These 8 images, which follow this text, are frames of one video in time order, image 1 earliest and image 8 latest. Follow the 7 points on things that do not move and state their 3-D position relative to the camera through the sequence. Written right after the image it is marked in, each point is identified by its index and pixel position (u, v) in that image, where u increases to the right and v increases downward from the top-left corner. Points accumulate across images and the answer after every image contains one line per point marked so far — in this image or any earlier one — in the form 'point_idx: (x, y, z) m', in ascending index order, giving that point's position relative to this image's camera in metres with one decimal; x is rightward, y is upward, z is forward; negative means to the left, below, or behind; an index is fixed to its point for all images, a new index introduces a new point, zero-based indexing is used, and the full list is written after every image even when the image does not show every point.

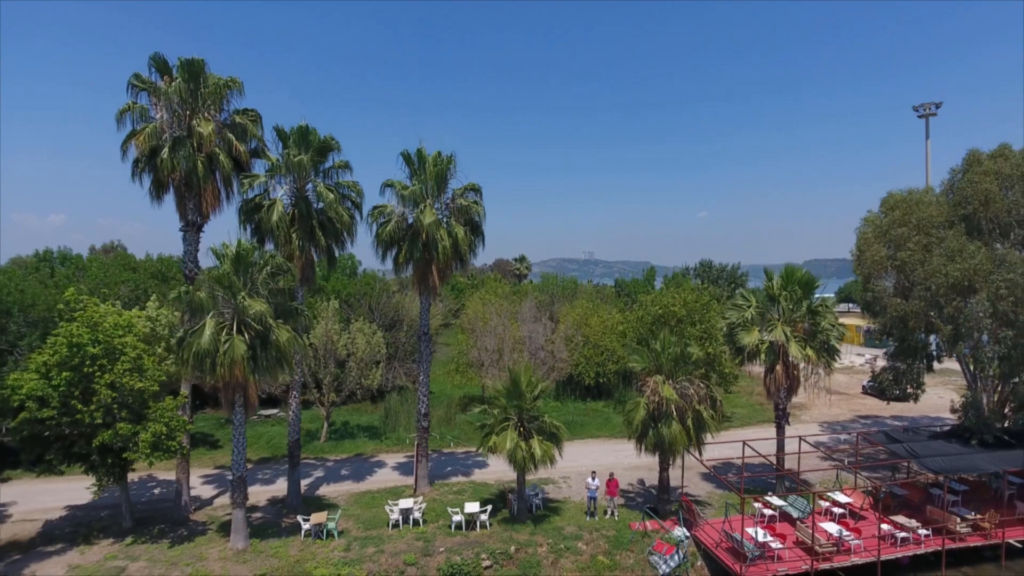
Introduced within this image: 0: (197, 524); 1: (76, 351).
0: (-9.9, -7.4, +17.7) m
1: (-12.2, -1.9, +15.9) m
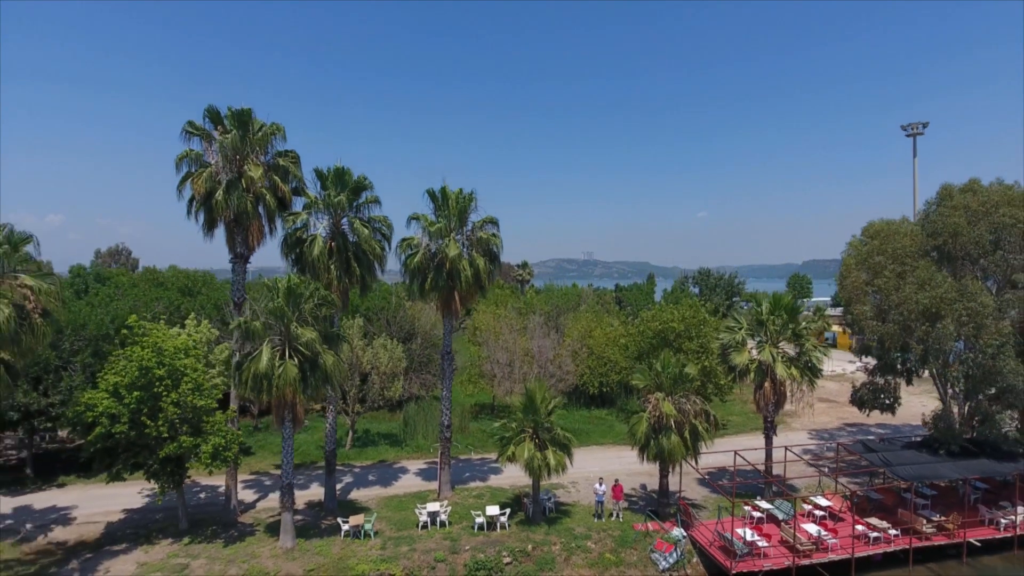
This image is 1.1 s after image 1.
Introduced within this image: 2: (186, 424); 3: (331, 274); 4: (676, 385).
0: (-9.3, -8.3, +19.7) m
1: (-11.6, -2.8, +18.0) m
2: (-10.7, -4.5, +18.5) m
3: (-6.4, +0.5, +19.9) m
4: (+5.8, -3.5, +19.9) m
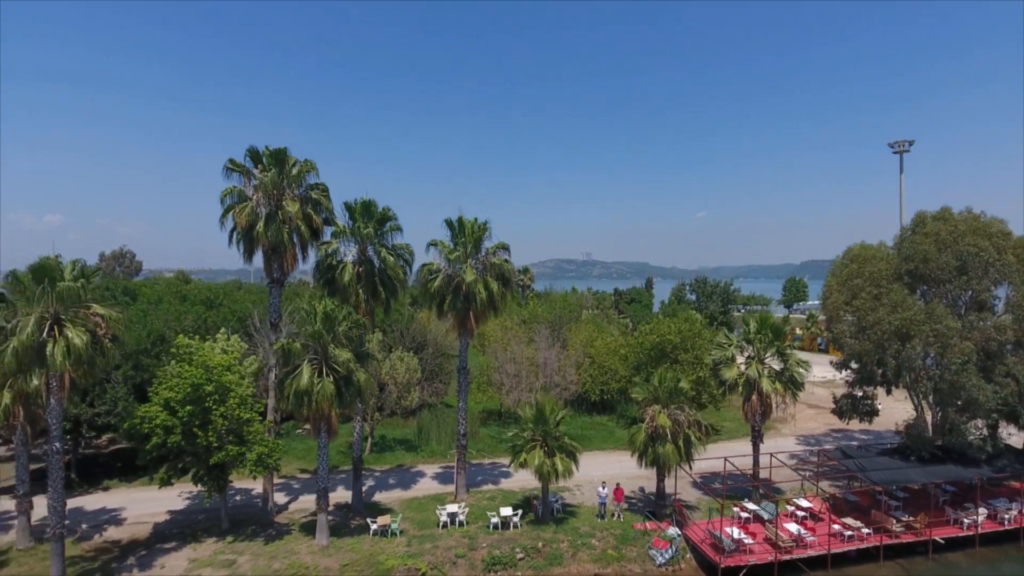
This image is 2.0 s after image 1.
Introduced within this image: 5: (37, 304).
0: (-8.9, -9.2, +21.7) m
1: (-11.2, -3.6, +20.0) m
2: (-10.2, -5.3, +20.5) m
3: (-6.0, -0.4, +22.0) m
4: (+6.2, -4.3, +22.0) m
5: (-13.9, -0.5, +16.6) m
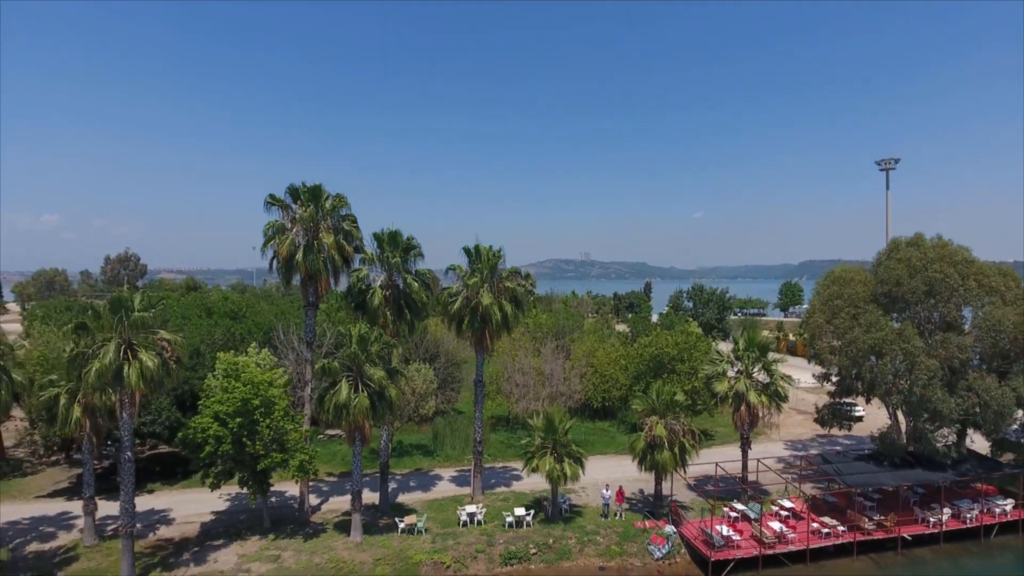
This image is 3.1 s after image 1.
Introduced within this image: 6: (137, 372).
0: (-8.3, -10.1, +24.1) m
1: (-10.6, -4.6, +22.4) m
2: (-9.7, -6.3, +22.9) m
3: (-5.4, -1.3, +24.4) m
4: (+6.8, -5.3, +24.4) m
5: (-13.3, -1.5, +18.9) m
6: (-12.4, -2.8, +18.7) m
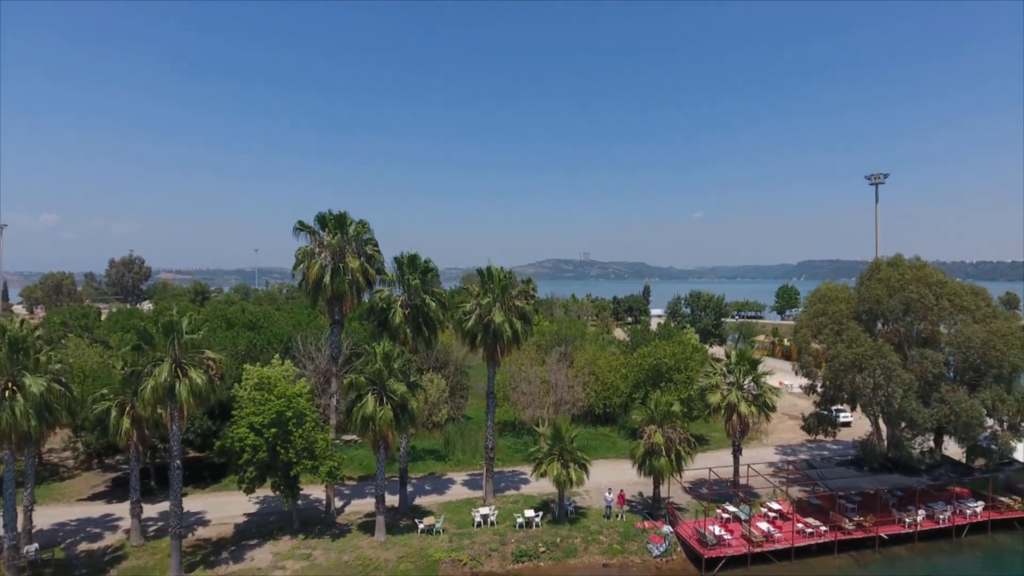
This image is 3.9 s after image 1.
0: (-7.9, -11.0, +26.2) m
1: (-10.2, -5.5, +24.4) m
2: (-9.2, -7.2, +25.0) m
3: (-5.0, -2.2, +26.5) m
4: (+7.3, -6.2, +26.5) m
5: (-12.8, -2.4, +21.0) m
6: (-12.0, -3.7, +20.8) m
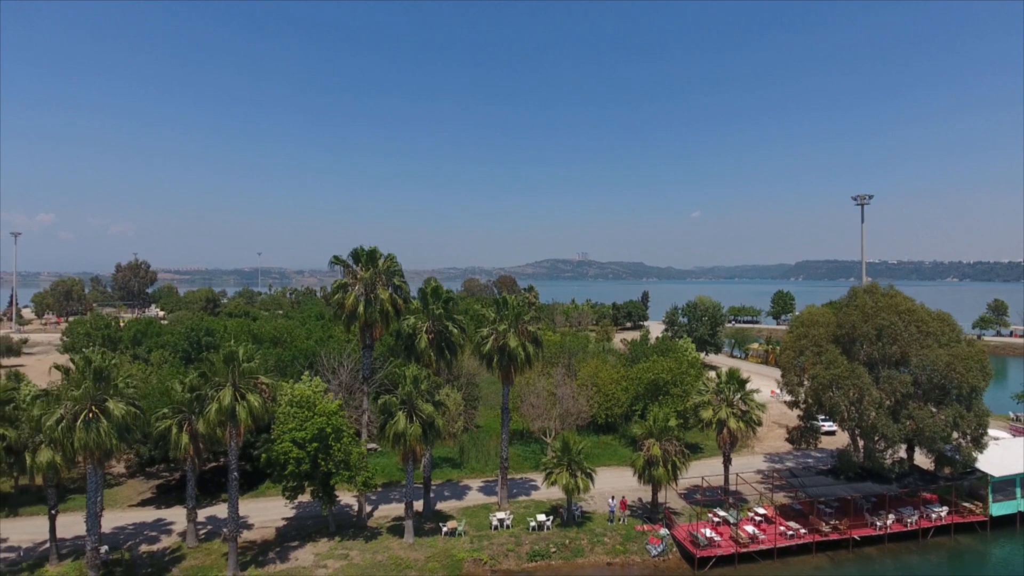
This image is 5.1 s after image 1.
0: (-7.2, -12.5, +29.2) m
1: (-9.5, -7.0, +27.5) m
2: (-8.5, -8.7, +28.0) m
3: (-4.3, -3.7, +29.5) m
4: (+7.9, -7.6, +29.6) m
5: (-12.1, -3.8, +24.0) m
6: (-11.3, -5.2, +23.8) m
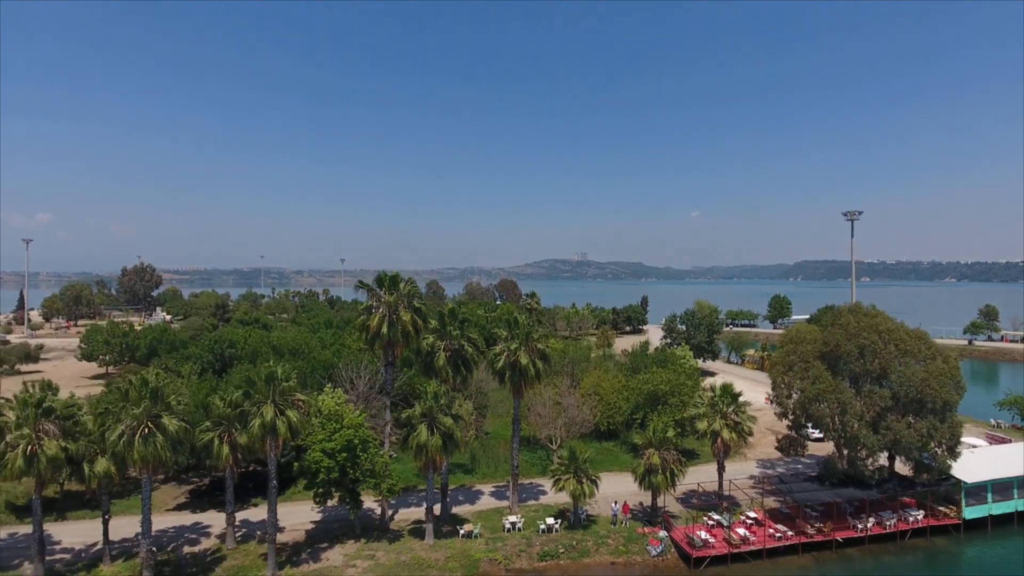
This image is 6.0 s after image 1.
0: (-6.6, -13.7, +31.7) m
1: (-8.8, -8.2, +30.0) m
2: (-7.9, -9.9, +30.5) m
3: (-3.7, -4.9, +32.0) m
4: (+8.6, -8.9, +32.1) m
5: (-11.5, -5.1, +26.5) m
6: (-10.6, -6.4, +26.3) m
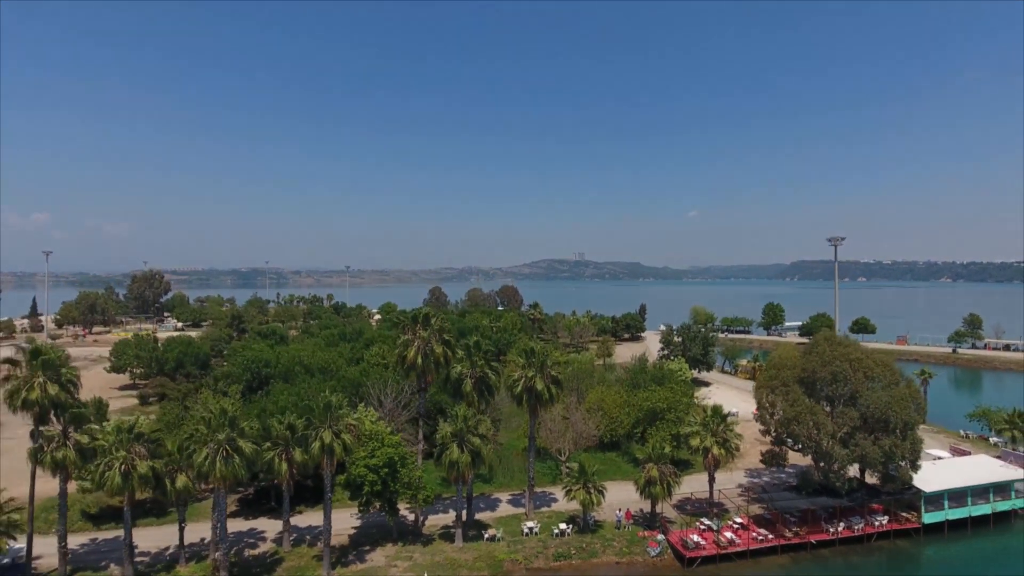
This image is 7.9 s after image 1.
0: (-5.4, -16.0, +36.4) m
1: (-7.7, -10.5, +34.6) m
2: (-6.8, -12.2, +35.1) m
3: (-2.6, -7.2, +36.7) m
4: (+9.7, -11.1, +36.8) m
5: (-10.4, -7.3, +31.1) m
6: (-9.5, -8.7, +30.9) m
